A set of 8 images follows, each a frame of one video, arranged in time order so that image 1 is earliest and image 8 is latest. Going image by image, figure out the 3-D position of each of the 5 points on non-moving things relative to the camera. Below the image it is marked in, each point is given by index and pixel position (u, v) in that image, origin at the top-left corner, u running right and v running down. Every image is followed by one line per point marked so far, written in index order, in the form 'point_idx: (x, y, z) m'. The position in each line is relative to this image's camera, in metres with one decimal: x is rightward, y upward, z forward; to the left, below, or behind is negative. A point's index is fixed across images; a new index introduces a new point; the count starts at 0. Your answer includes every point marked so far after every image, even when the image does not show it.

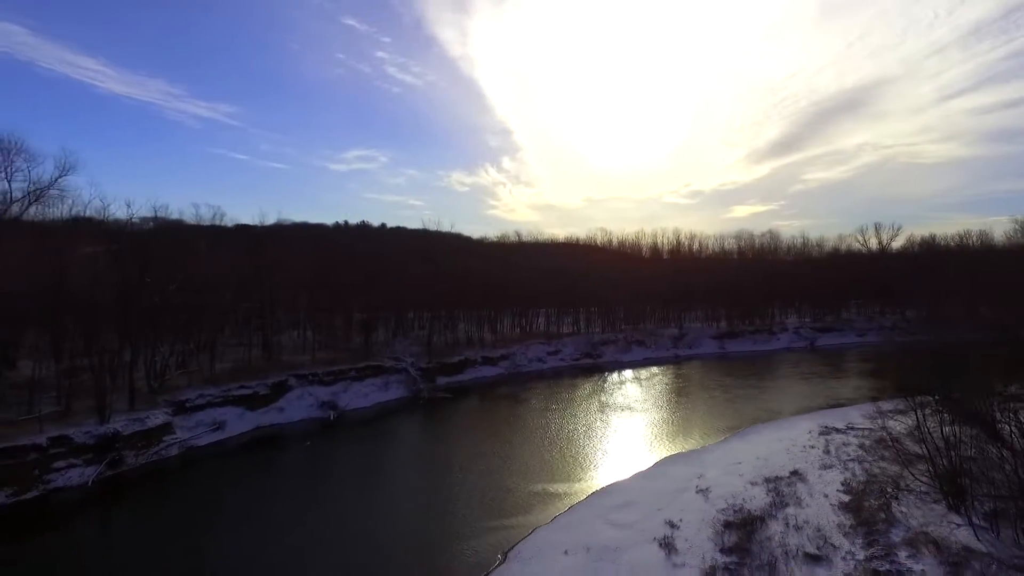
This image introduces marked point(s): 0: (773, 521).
0: (+5.4, -4.8, +16.9) m
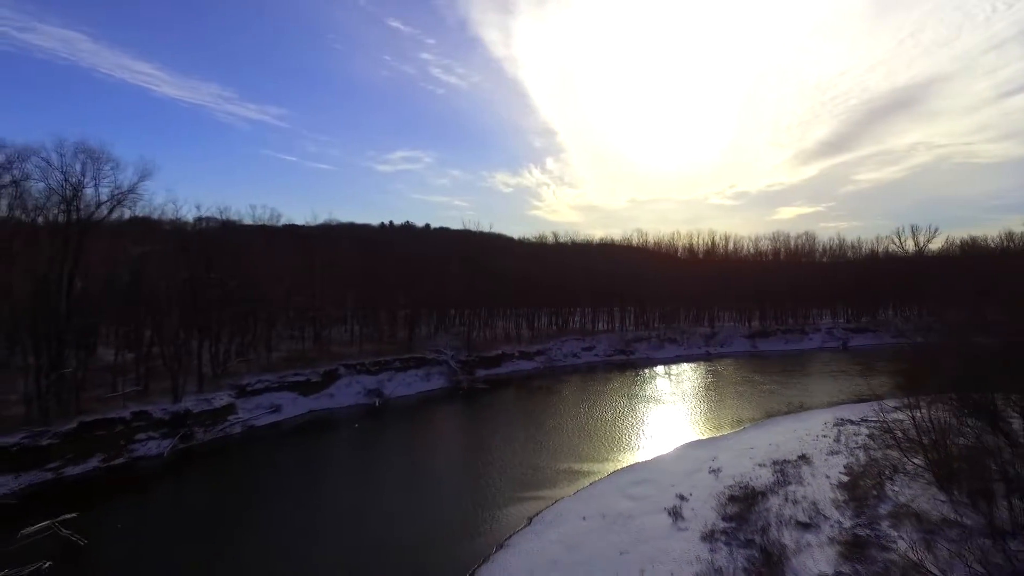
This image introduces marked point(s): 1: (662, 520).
0: (+6.0, -4.8, +18.7) m
1: (+3.2, -4.9, +17.4) m
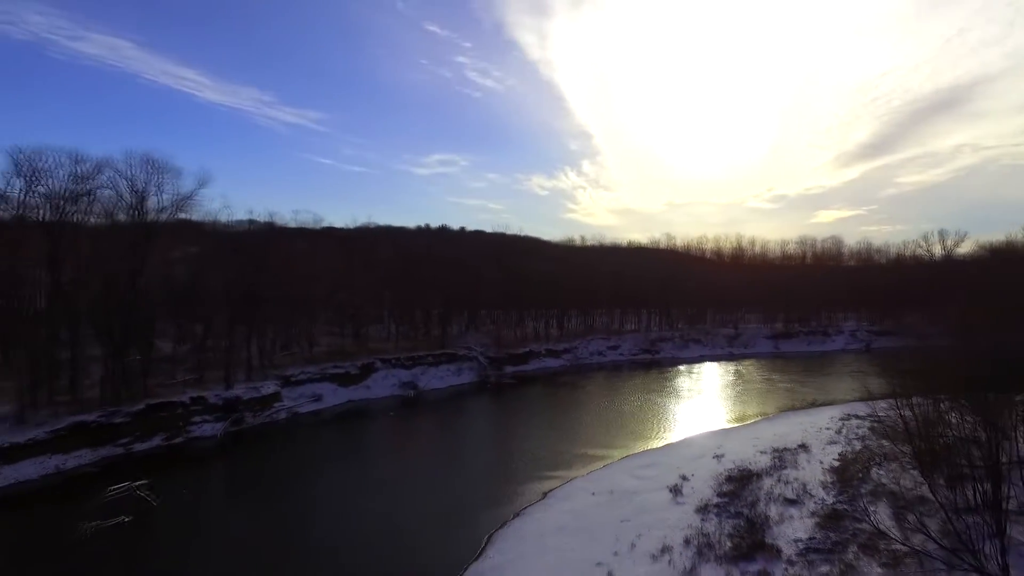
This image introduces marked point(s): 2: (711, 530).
0: (+6.5, -4.8, +20.5) m
1: (+3.6, -4.9, +19.3) m
2: (+4.0, -4.9, +16.5) m
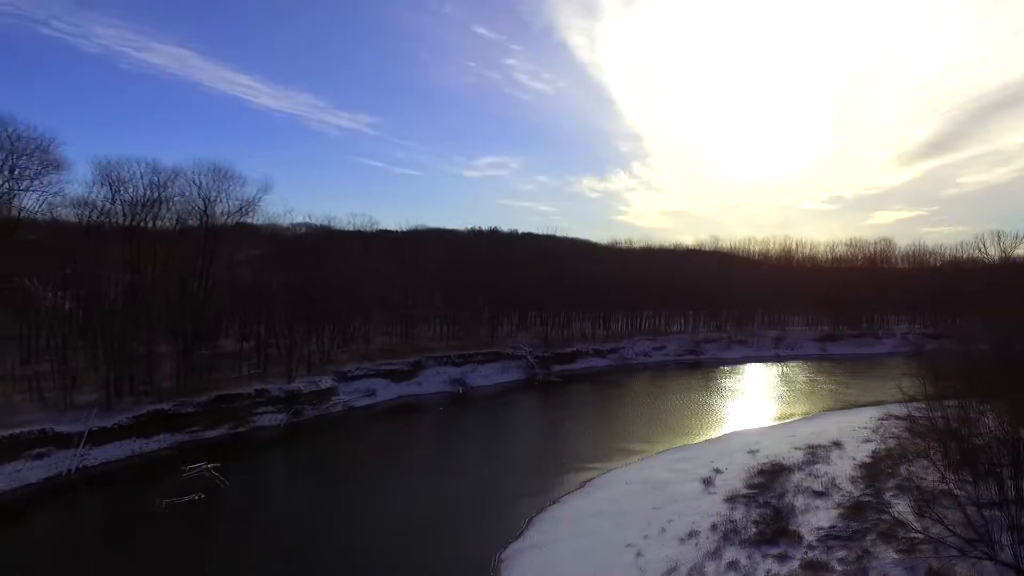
0: (+7.5, -4.8, +21.4) m
1: (+4.6, -4.9, +20.3) m
2: (+4.9, -4.9, +17.5) m
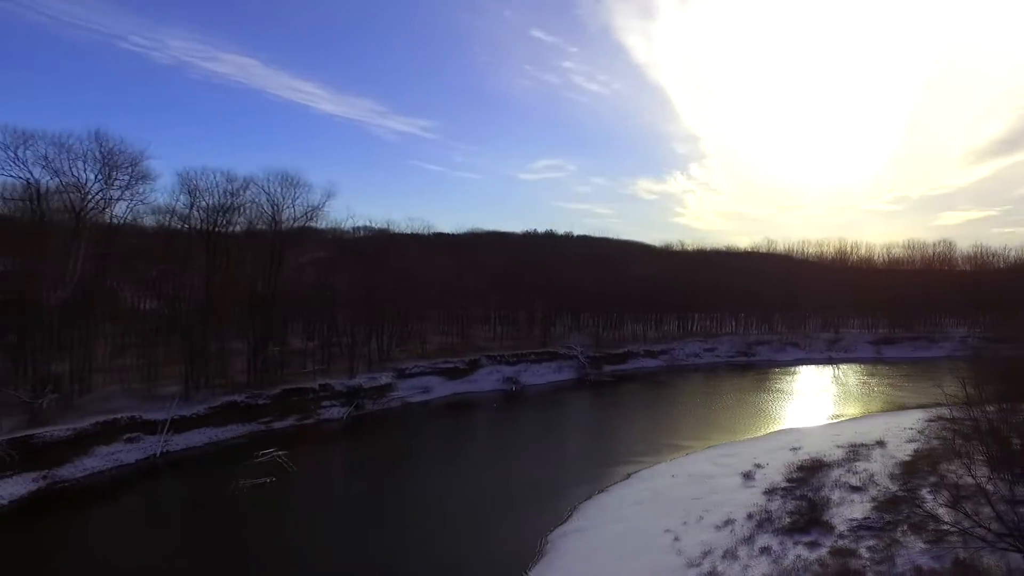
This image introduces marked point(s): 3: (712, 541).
0: (+8.8, -4.9, +22.0) m
1: (+5.8, -5.0, +21.2) m
2: (+5.9, -5.0, +18.4) m
3: (+4.0, -5.0, +16.1) m
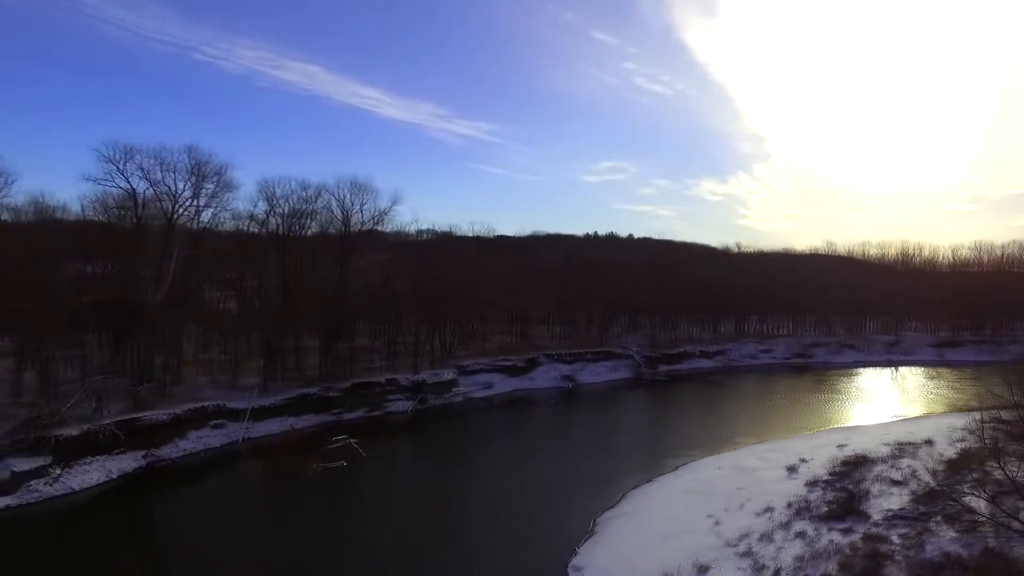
0: (+10.4, -4.9, +22.7) m
1: (+7.3, -5.0, +22.1) m
2: (+7.2, -5.0, +19.3) m
3: (+5.1, -5.0, +17.2) m
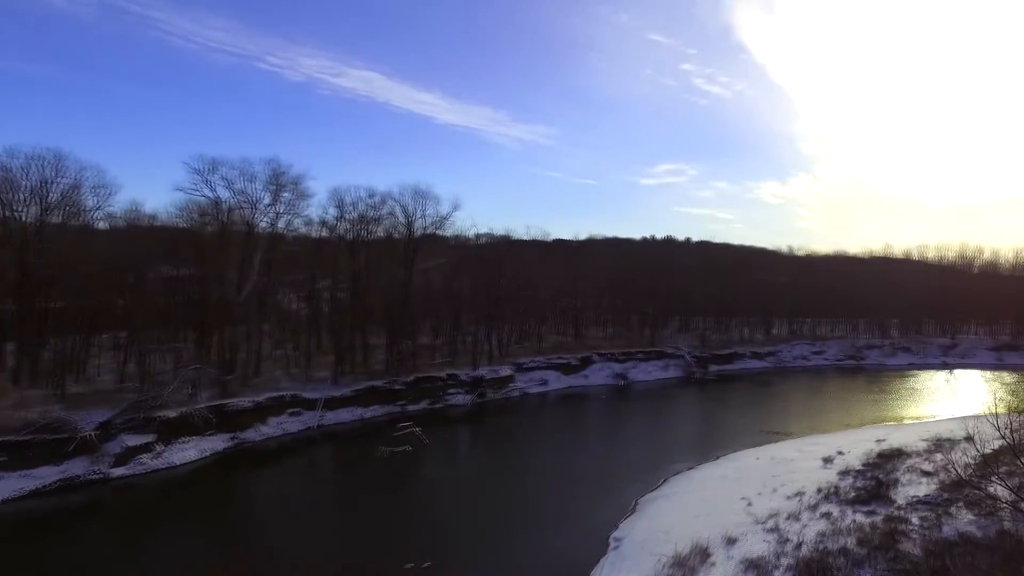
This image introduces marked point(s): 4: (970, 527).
0: (+11.9, -4.9, +23.8) m
1: (+8.8, -5.0, +23.4) m
2: (+8.4, -5.0, +20.6) m
3: (+6.2, -5.0, +18.6) m
4: (+9.6, -5.0, +16.9) m
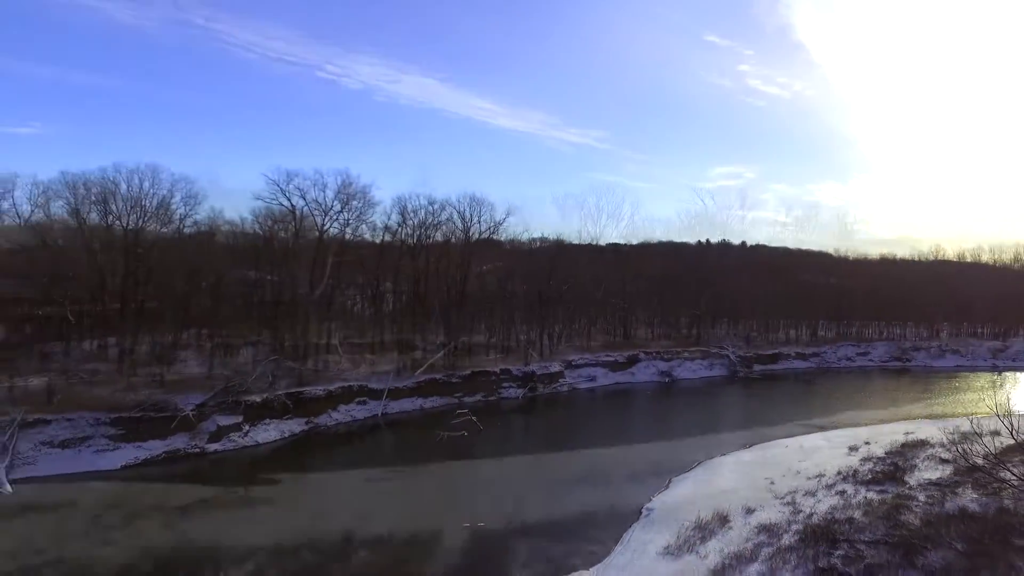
0: (+13.3, -4.9, +25.3) m
1: (+10.2, -5.0, +25.1) m
2: (+9.7, -5.0, +22.4) m
3: (+7.3, -5.0, +20.6) m
4: (+10.6, -5.0, +18.6) m
